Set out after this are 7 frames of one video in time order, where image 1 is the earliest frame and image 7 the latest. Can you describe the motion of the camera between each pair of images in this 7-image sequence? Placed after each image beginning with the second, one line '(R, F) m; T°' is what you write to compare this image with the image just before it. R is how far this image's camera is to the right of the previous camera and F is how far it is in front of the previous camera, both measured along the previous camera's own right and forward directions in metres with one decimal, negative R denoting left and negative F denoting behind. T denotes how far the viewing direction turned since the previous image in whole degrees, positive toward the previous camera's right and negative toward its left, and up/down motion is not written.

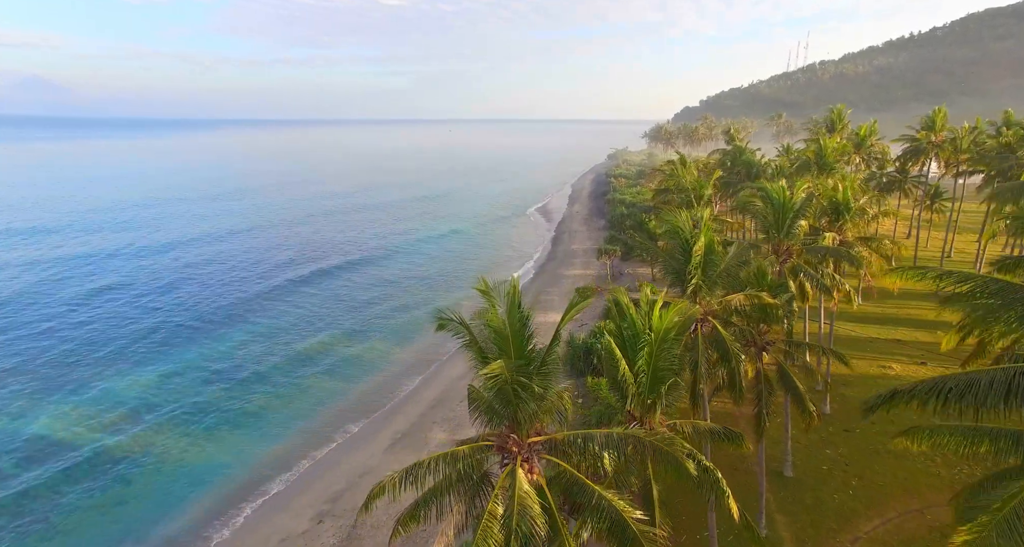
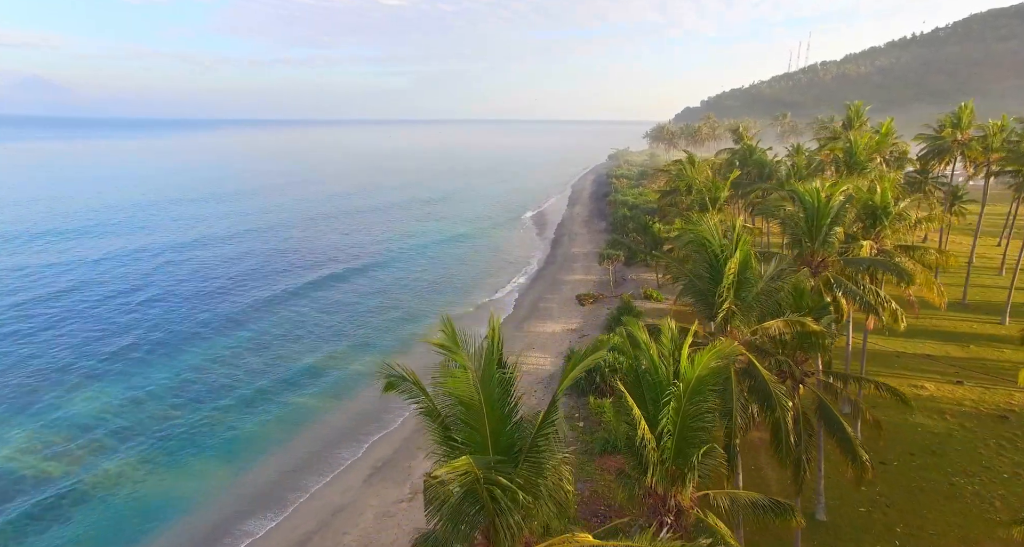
(+0.2, +2.5) m; 0°
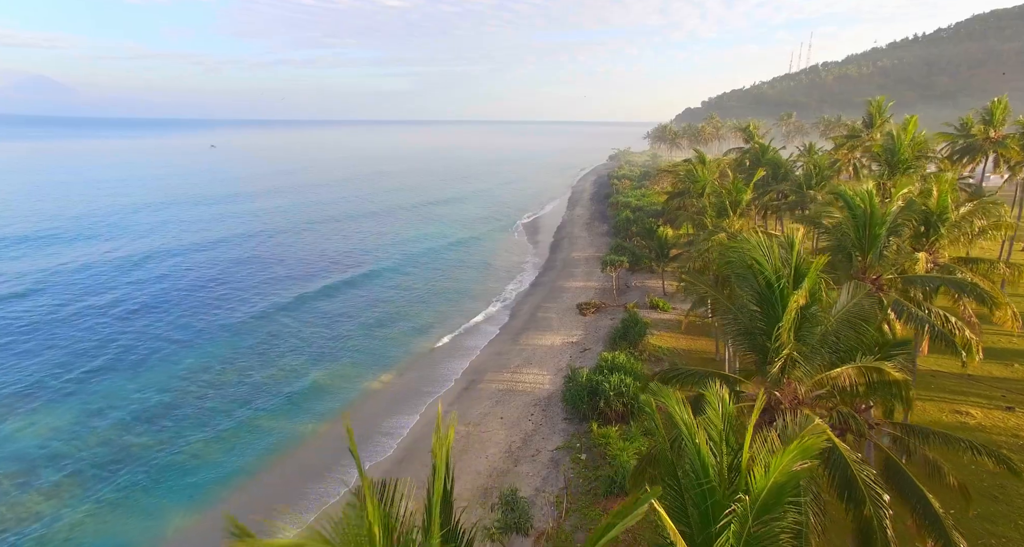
(+0.2, +2.7) m; 0°
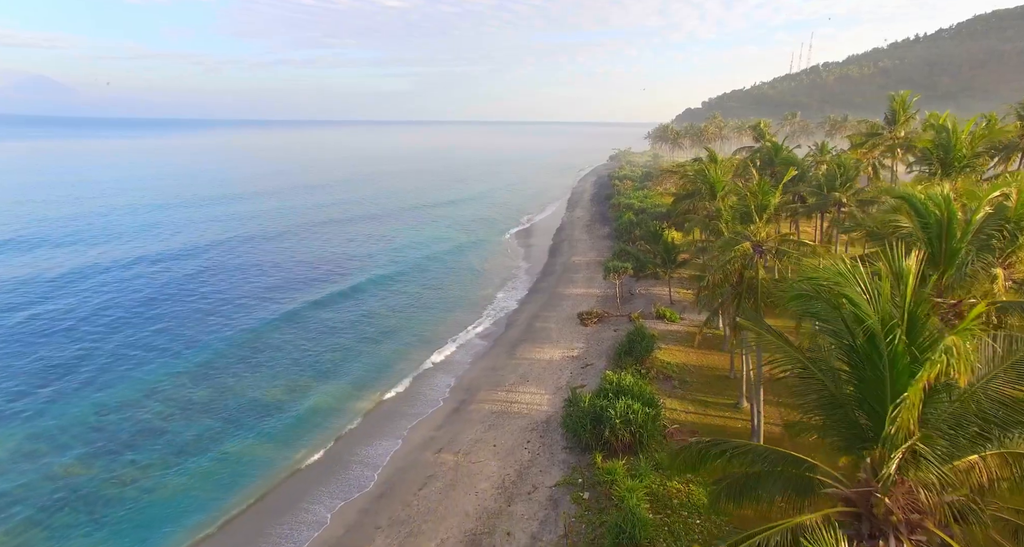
(+0.2, +2.6) m; 0°
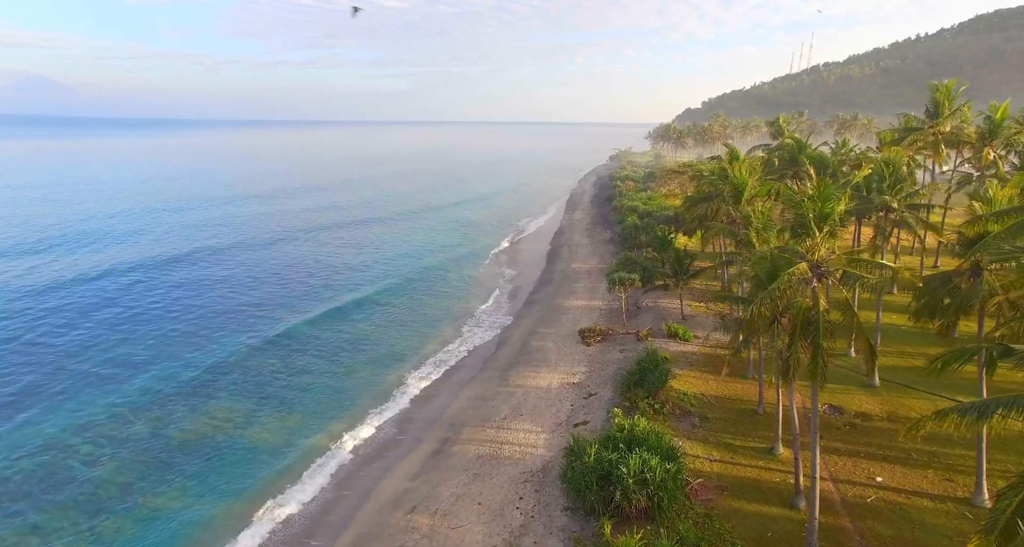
(+0.3, +4.0) m; 0°
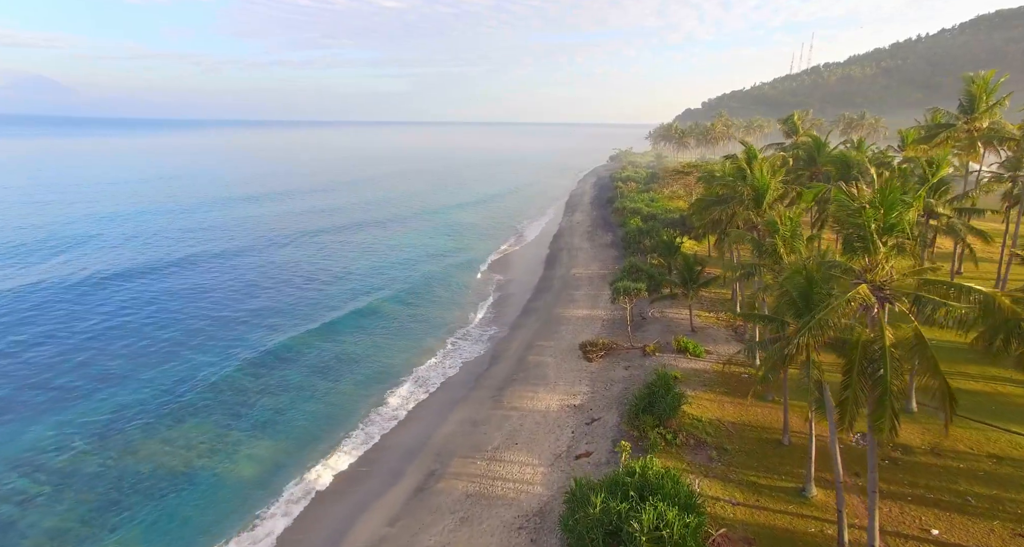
(+0.2, +2.6) m; 0°
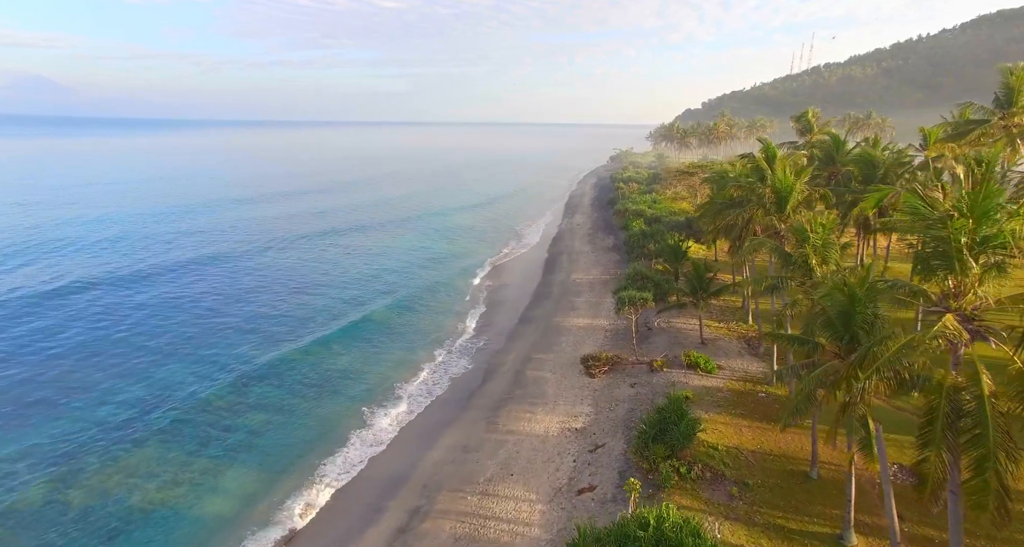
(+0.2, +2.3) m; 0°
